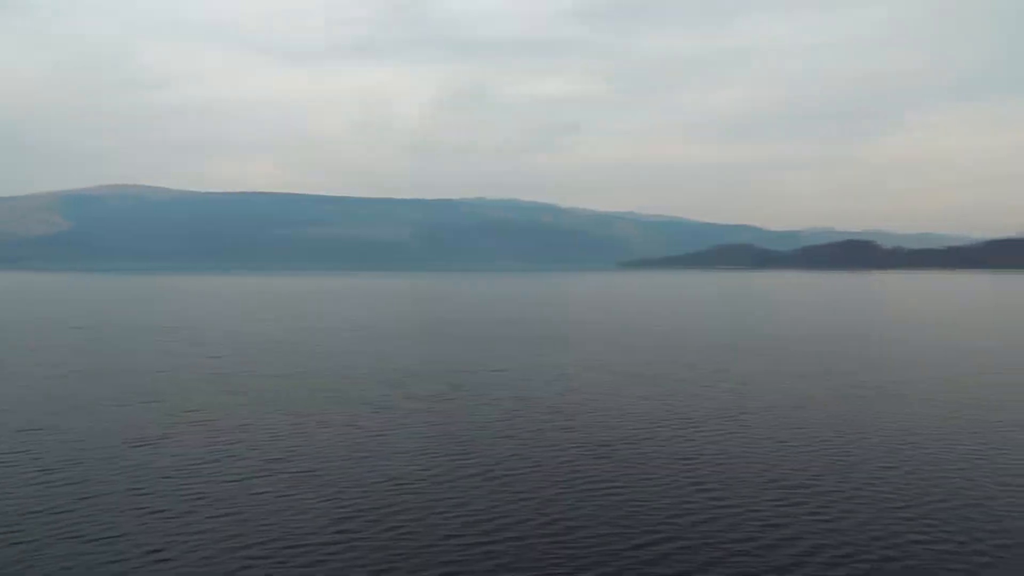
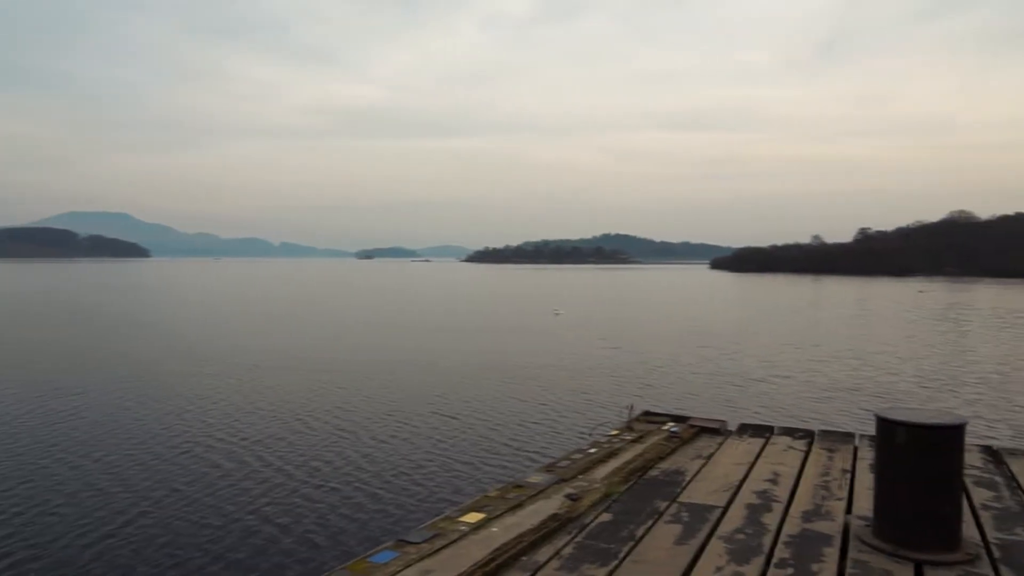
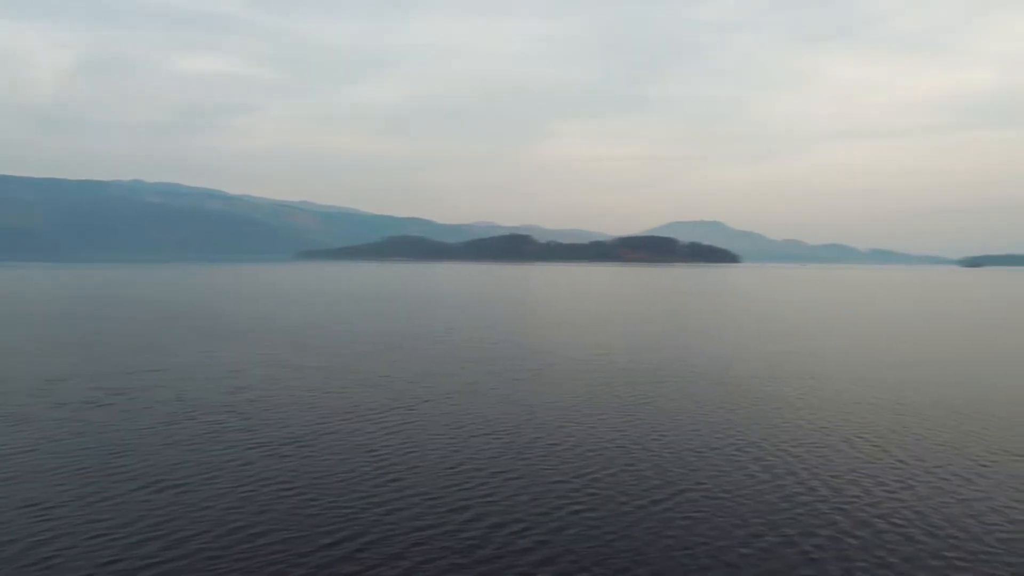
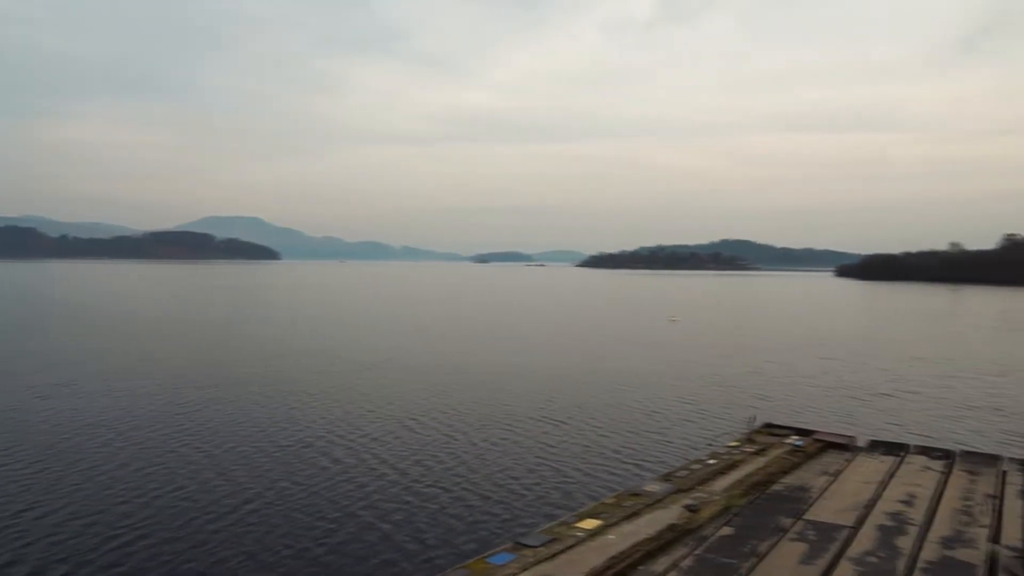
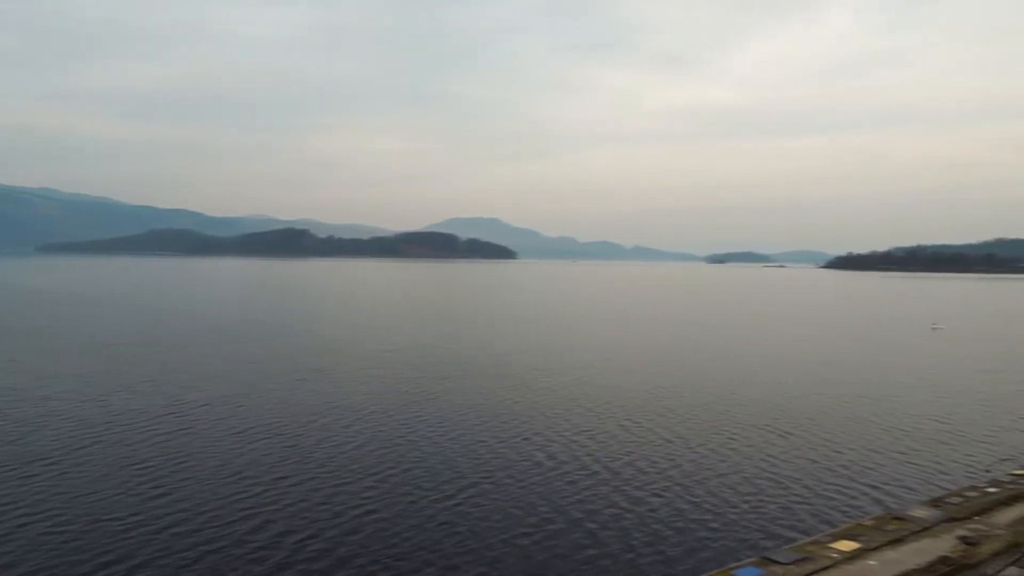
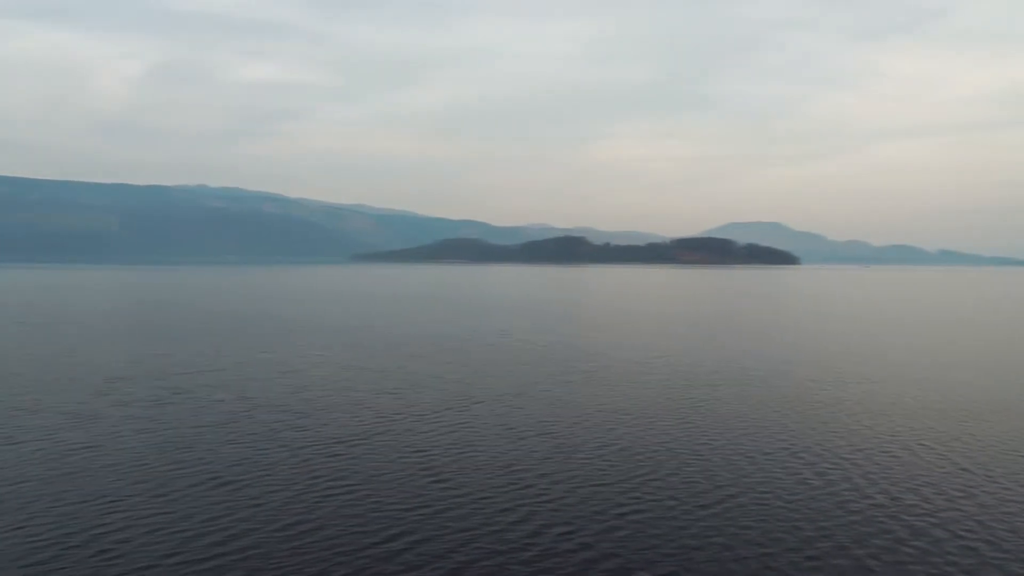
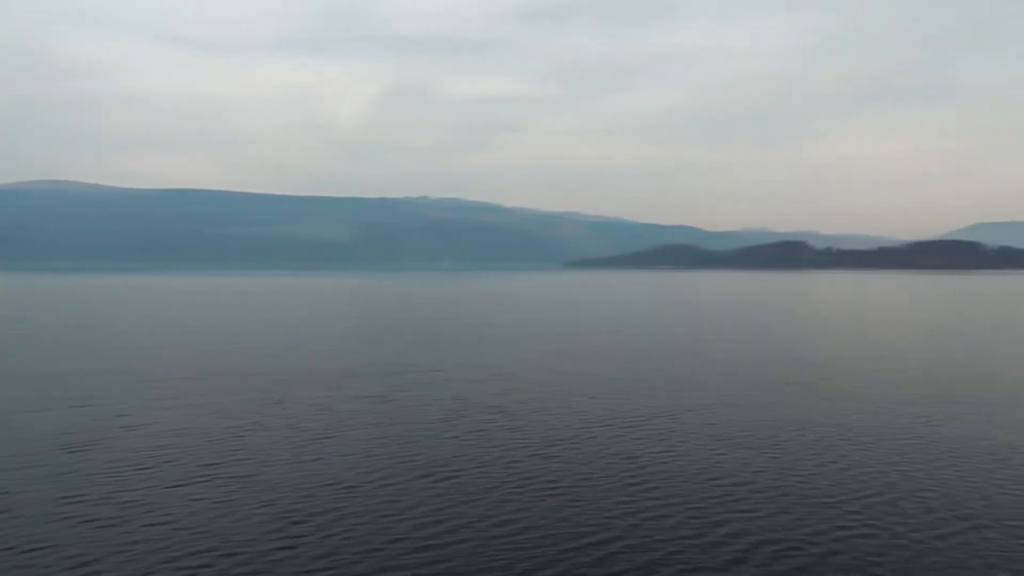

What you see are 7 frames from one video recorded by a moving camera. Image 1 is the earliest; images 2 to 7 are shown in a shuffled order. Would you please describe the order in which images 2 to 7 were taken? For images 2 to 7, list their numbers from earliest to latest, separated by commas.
7, 6, 3, 5, 4, 2
